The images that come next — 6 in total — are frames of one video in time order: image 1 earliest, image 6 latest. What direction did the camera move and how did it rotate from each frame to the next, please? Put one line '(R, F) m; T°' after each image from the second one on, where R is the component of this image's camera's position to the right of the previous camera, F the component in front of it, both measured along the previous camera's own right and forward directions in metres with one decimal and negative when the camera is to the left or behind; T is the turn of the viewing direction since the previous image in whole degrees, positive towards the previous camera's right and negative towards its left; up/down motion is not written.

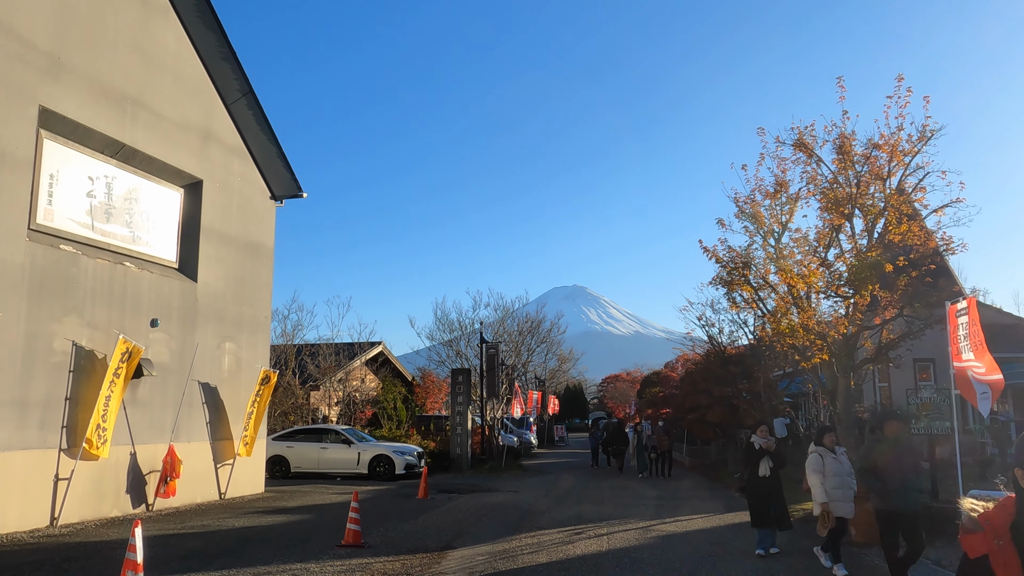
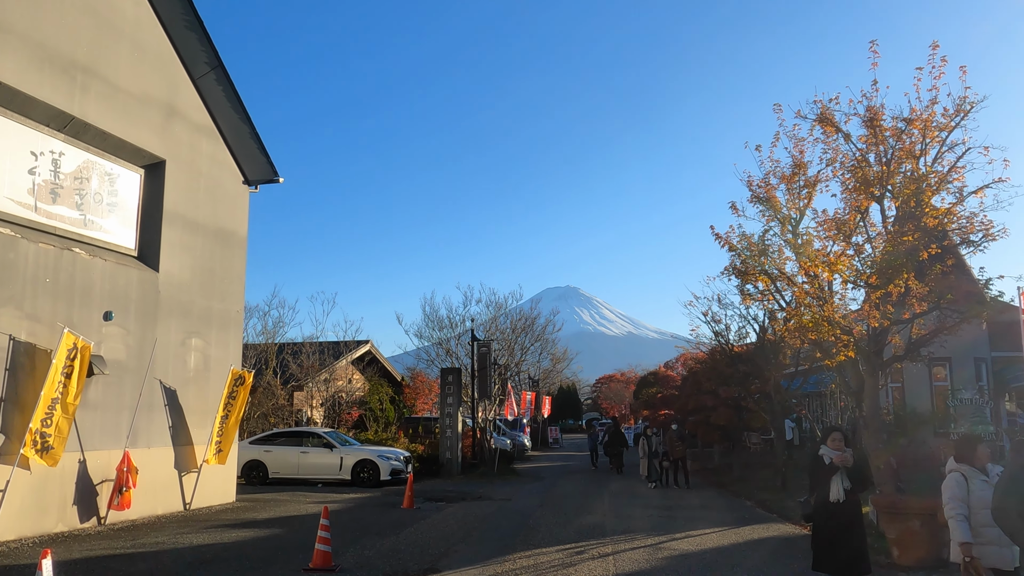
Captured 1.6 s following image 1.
(0.0, +1.2) m; +1°
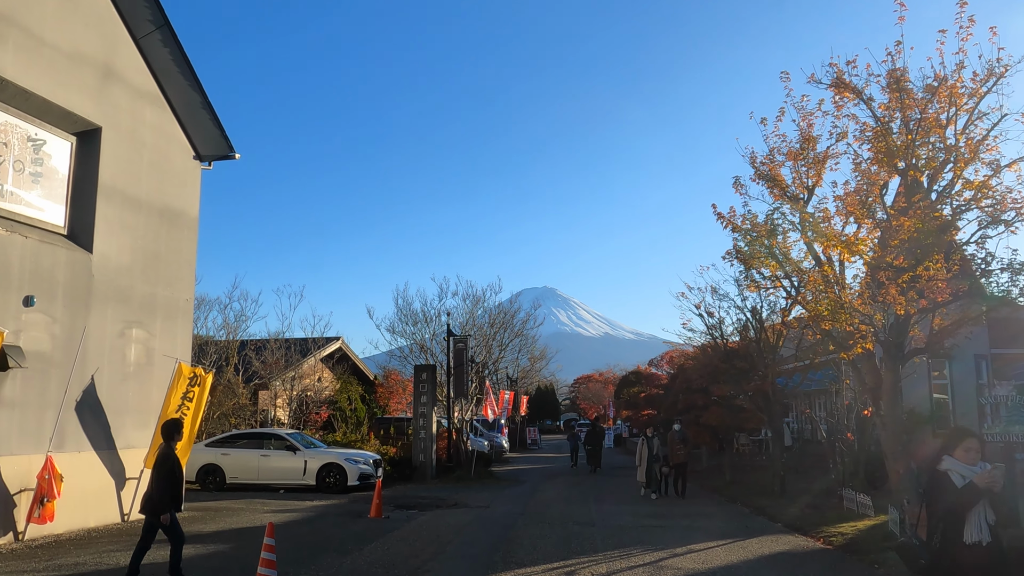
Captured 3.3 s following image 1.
(0.0, +1.3) m; +2°
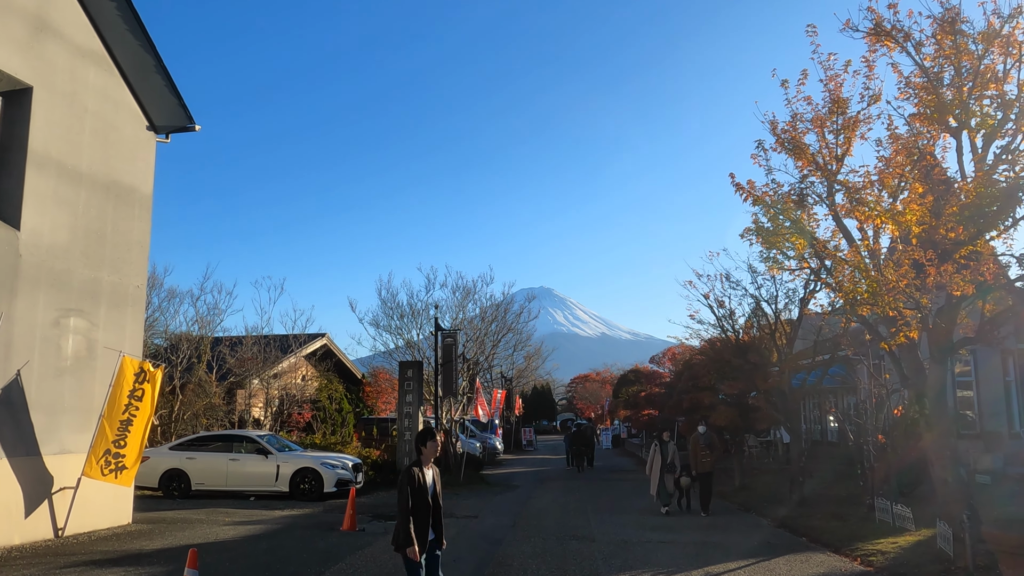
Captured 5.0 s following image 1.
(+0.1, +1.4) m; 0°
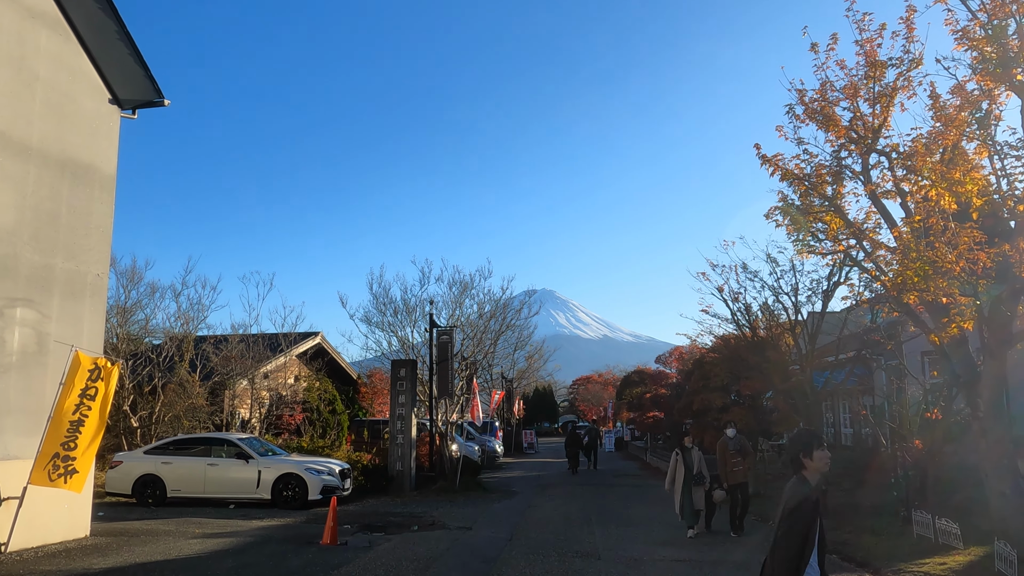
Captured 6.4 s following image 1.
(+0.1, +1.1) m; 0°
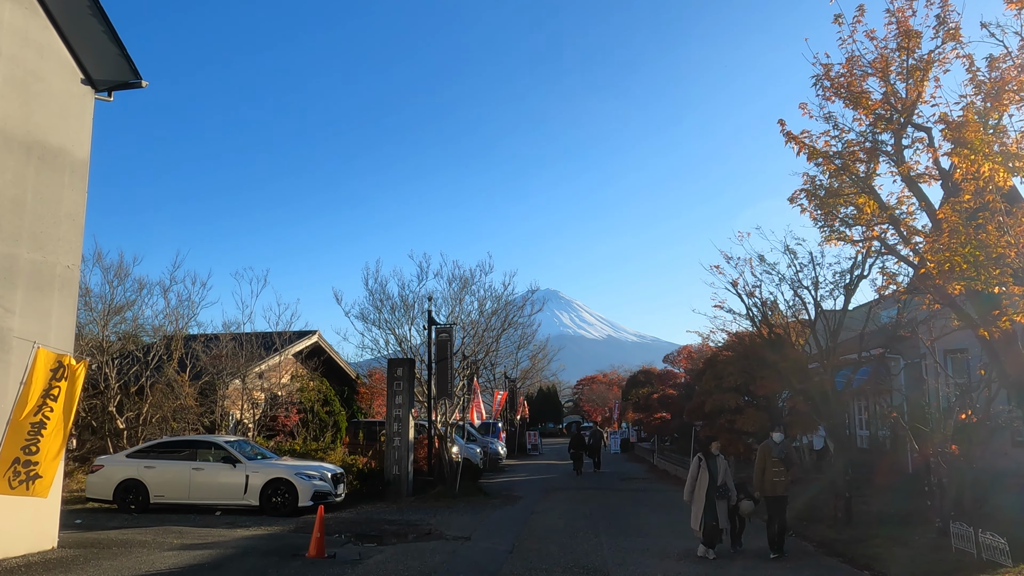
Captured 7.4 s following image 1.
(0.0, +0.8) m; 0°
